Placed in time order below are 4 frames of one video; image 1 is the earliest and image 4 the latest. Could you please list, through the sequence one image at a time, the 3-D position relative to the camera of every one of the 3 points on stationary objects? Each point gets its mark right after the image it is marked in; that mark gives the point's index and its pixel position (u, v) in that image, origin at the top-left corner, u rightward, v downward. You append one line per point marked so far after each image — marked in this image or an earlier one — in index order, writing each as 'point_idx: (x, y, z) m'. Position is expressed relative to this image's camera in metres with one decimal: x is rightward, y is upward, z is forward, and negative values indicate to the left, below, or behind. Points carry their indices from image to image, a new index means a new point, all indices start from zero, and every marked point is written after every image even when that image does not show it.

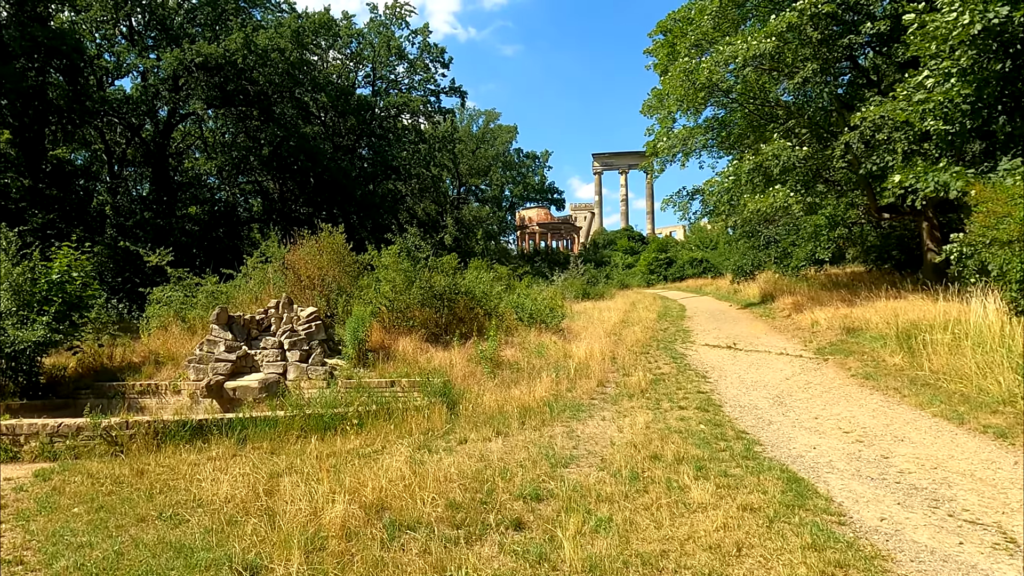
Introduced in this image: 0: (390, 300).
0: (-1.4, -0.1, +11.3) m
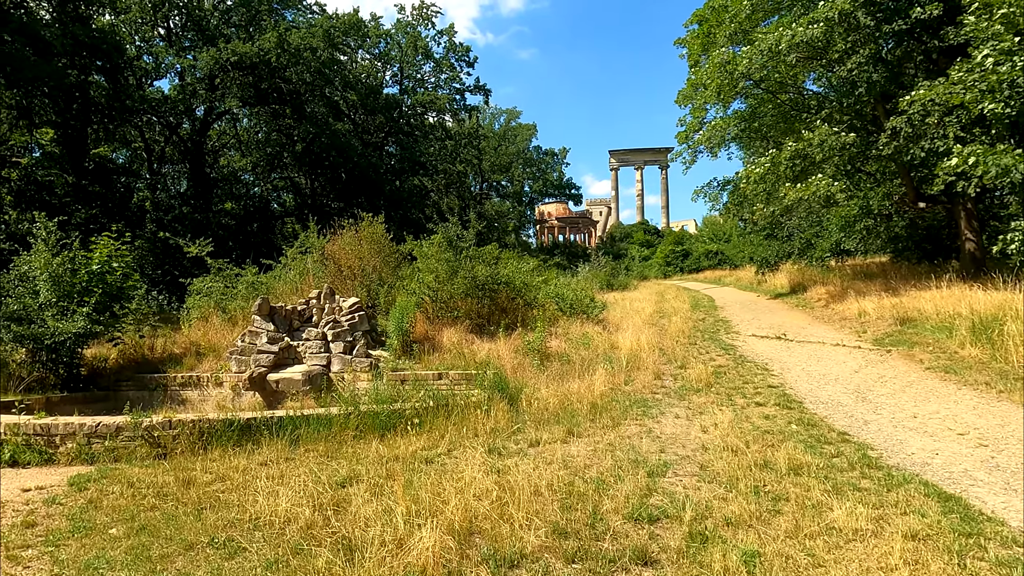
0: (-0.9, 0.0, +10.9) m
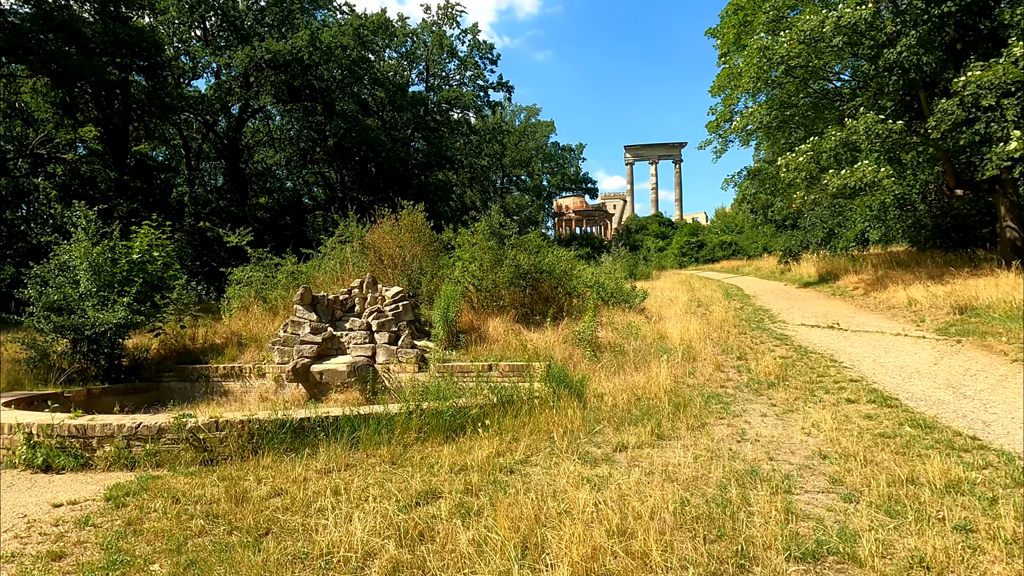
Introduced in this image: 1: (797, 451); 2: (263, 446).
0: (-0.3, +0.1, +10.6) m
1: (+0.9, -0.5, +3.1) m
2: (-0.9, -0.5, +3.5) m
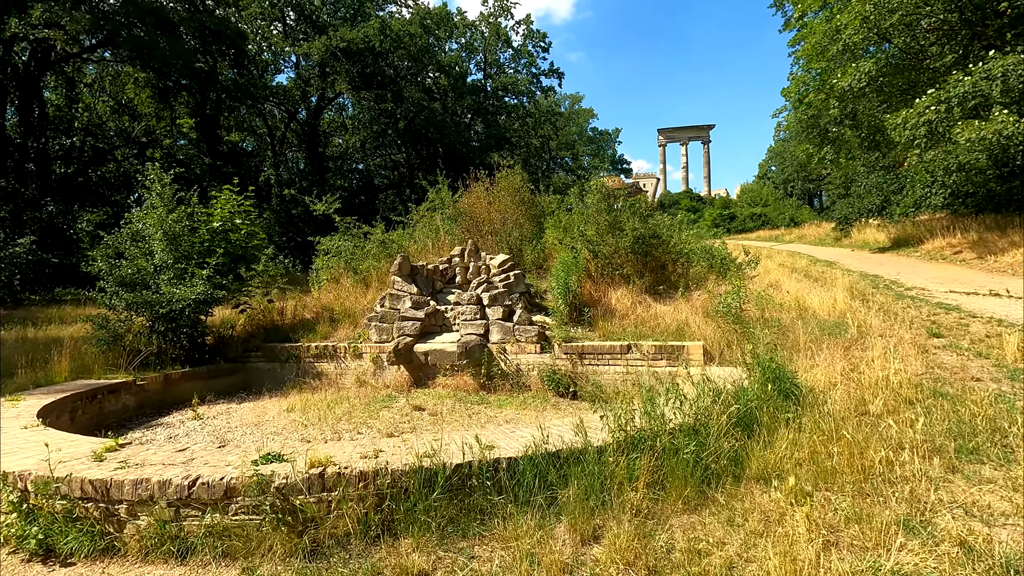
0: (+0.9, +0.4, +9.1) m
1: (+1.5, -0.4, +1.6) m
2: (-0.2, -0.5, +2.0) m
